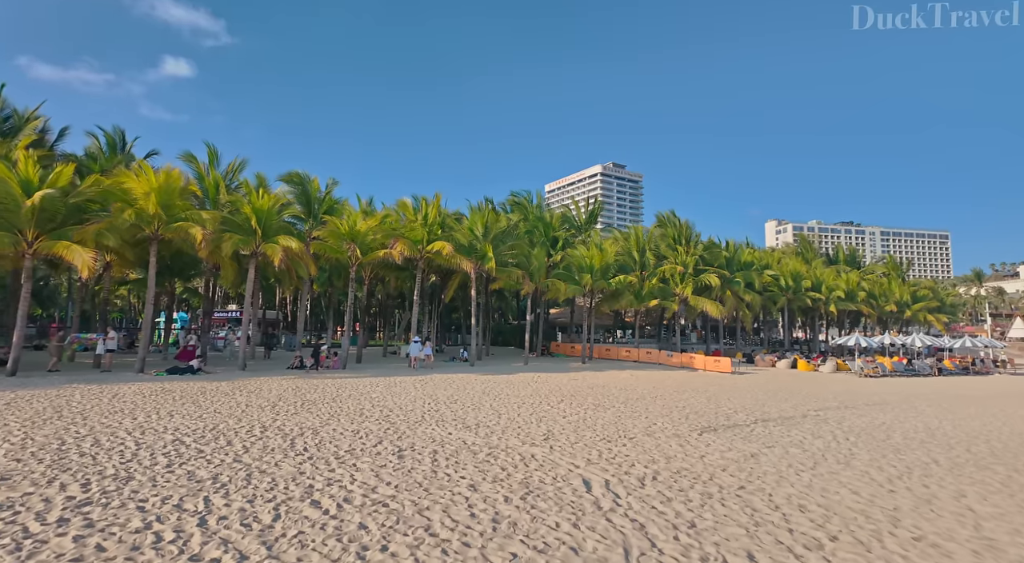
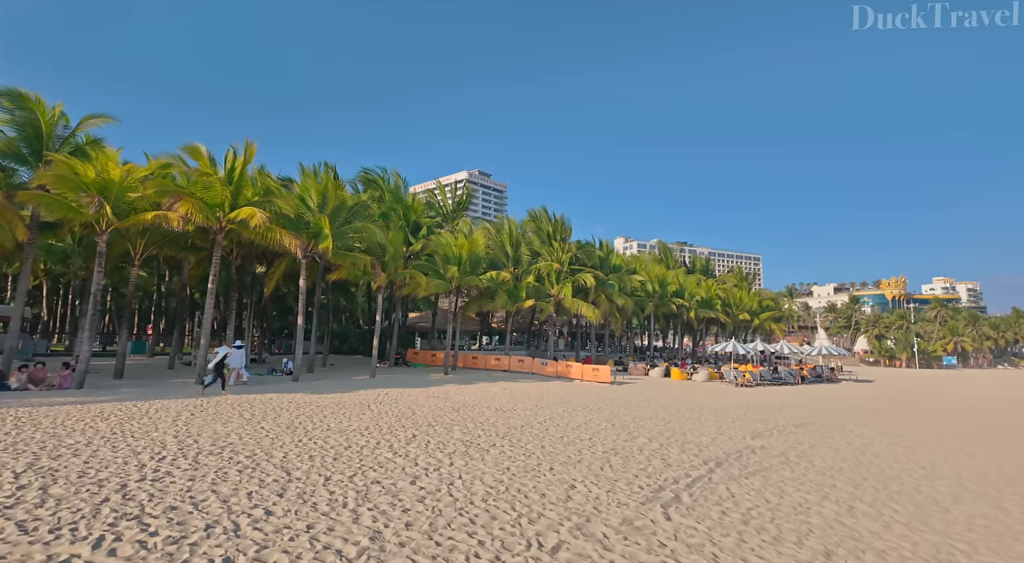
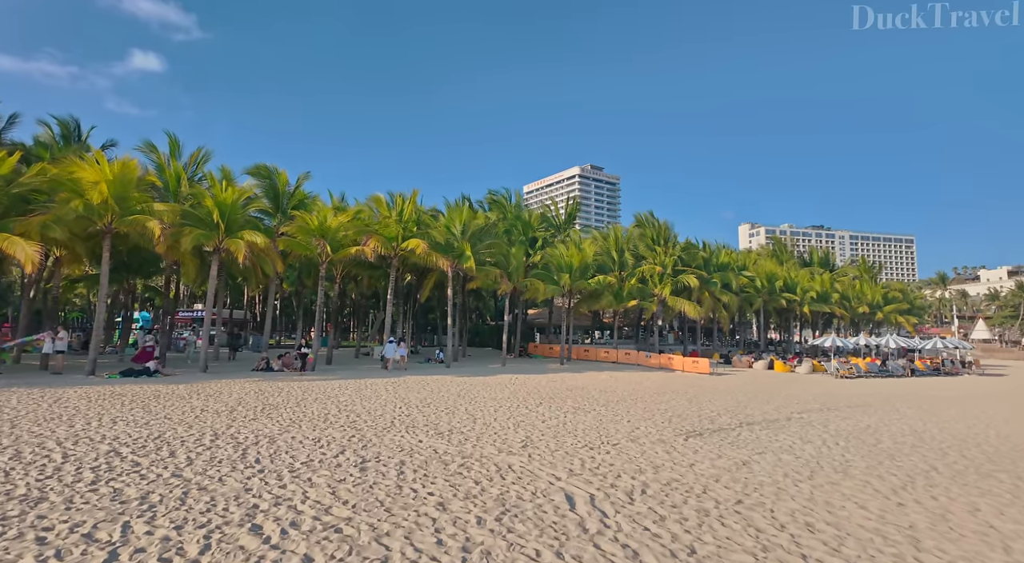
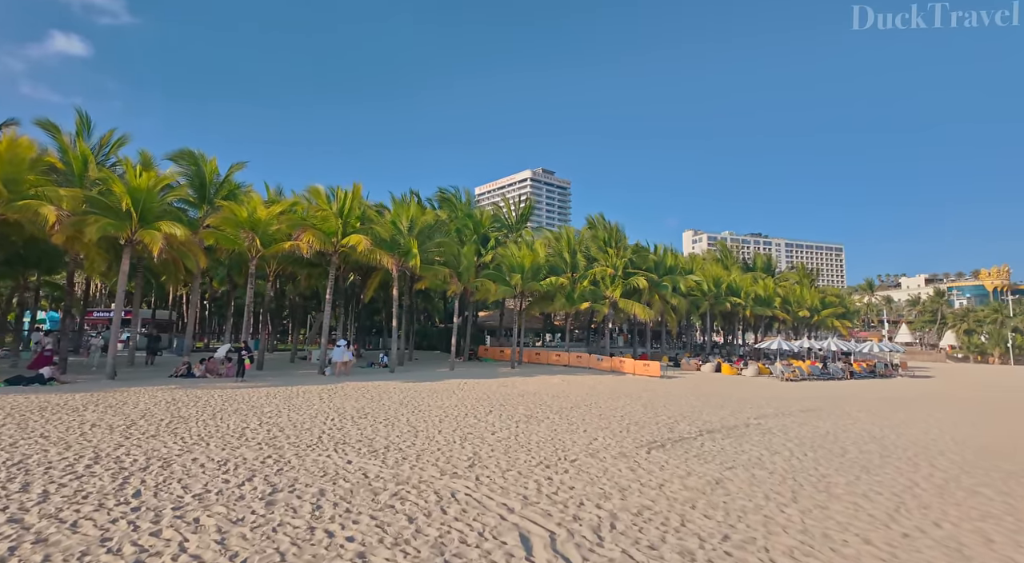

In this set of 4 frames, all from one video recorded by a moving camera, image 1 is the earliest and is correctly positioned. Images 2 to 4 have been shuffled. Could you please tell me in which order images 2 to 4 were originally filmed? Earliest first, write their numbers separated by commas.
3, 4, 2
